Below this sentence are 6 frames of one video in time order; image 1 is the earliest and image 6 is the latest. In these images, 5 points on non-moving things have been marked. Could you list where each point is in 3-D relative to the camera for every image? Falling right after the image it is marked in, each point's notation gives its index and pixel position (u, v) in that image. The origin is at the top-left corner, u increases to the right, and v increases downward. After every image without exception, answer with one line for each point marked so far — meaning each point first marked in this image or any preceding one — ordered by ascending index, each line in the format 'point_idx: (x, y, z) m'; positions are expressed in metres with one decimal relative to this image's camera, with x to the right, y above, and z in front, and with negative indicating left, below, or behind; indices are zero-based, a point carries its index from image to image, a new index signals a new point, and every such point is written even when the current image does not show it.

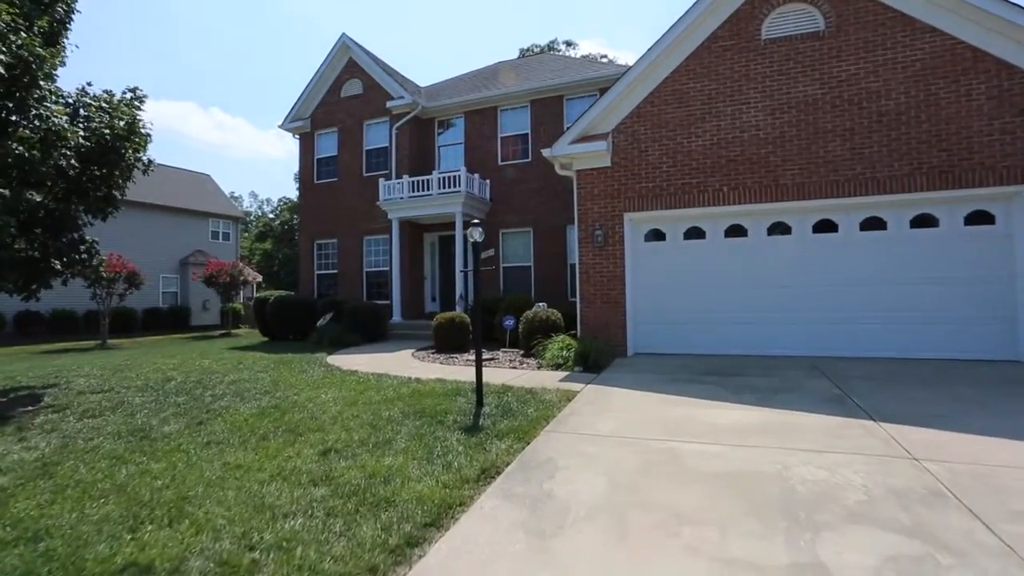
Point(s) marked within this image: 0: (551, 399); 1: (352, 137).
0: (+0.4, -1.2, +5.9) m
1: (-4.8, +4.5, +15.9) m
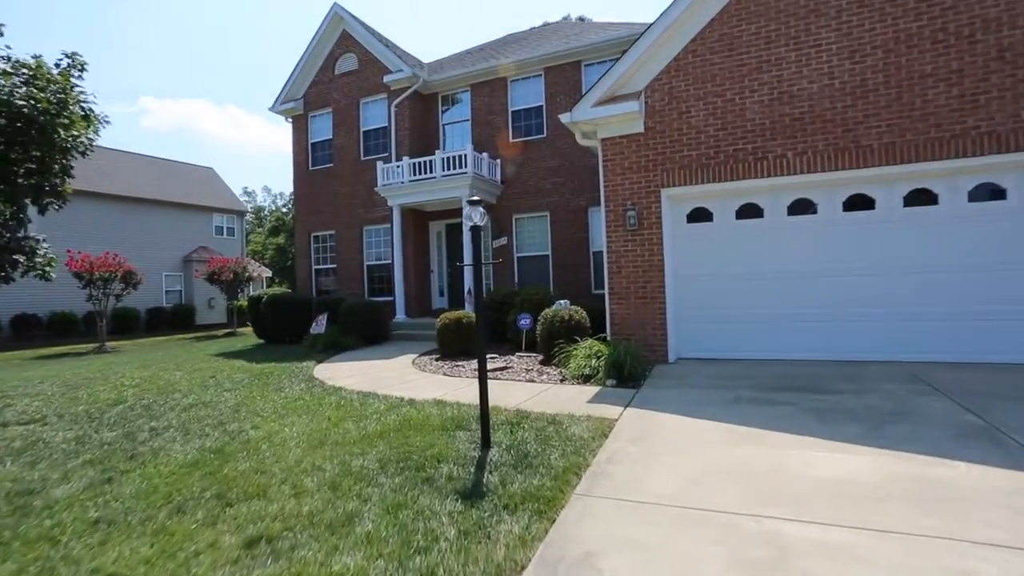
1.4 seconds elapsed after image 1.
0: (+0.6, -1.2, +4.4) m
1: (-4.5, +4.6, +14.4) m
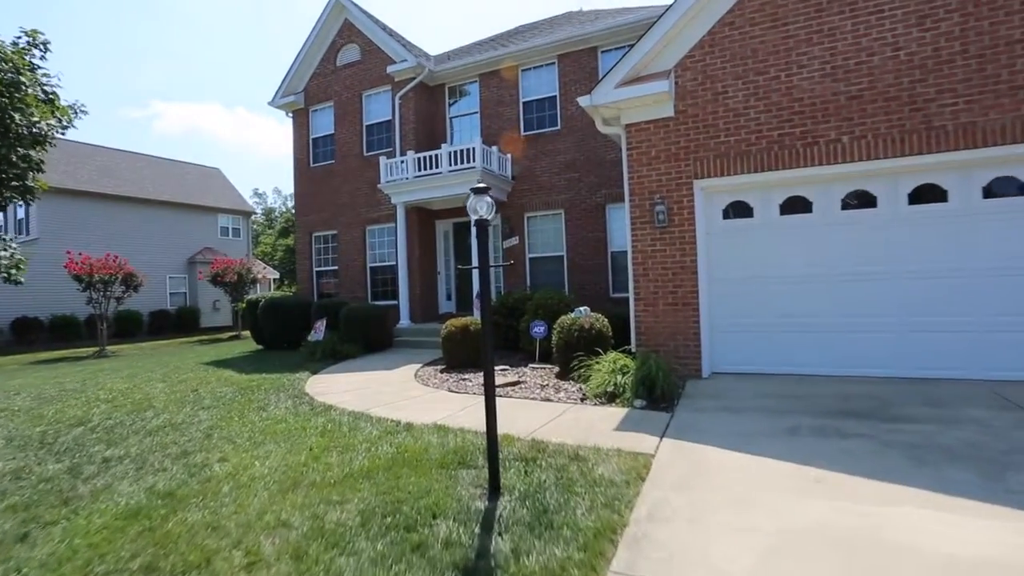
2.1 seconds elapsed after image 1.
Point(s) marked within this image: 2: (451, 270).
0: (+0.7, -1.3, +3.6) m
1: (-4.2, +4.6, +13.7) m
2: (-1.5, +0.4, +13.0) m
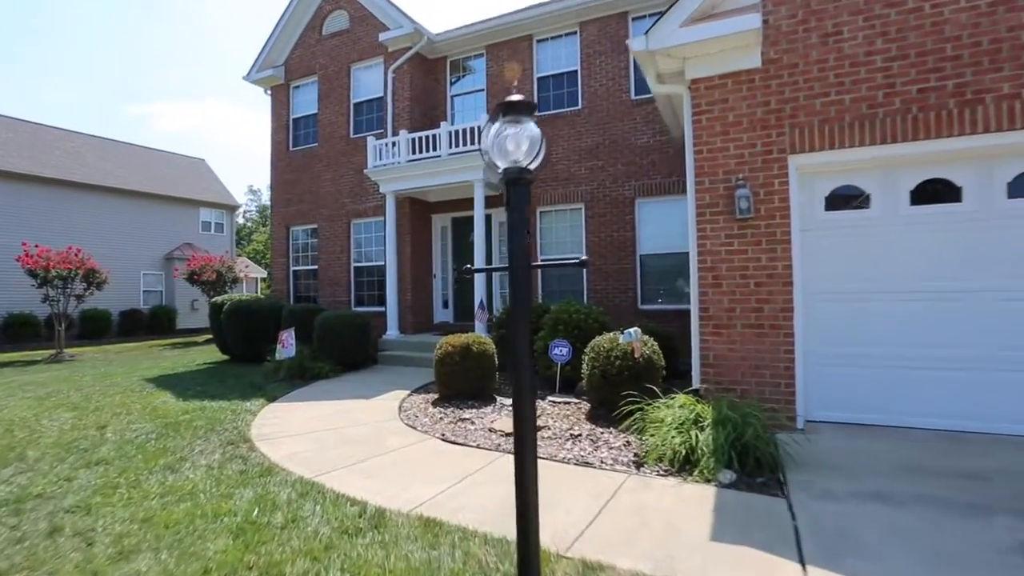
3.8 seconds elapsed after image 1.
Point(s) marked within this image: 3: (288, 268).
0: (+0.9, -1.4, +1.7) m
1: (-4.0, +4.5, +11.9) m
2: (-1.4, +0.3, +11.2) m
3: (-5.3, +0.5, +12.5) m
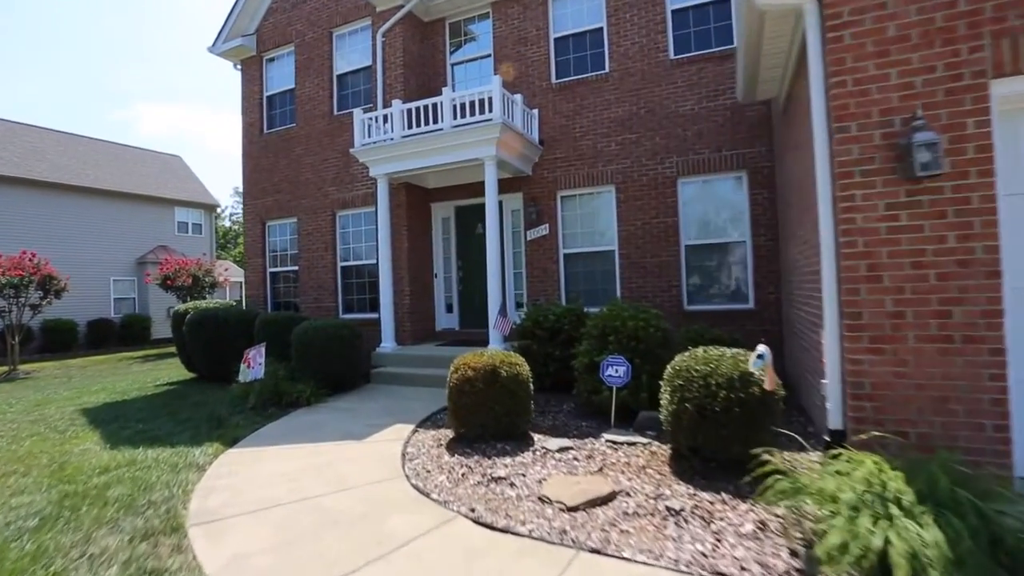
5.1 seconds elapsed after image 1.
0: (+1.3, -1.4, +0.1) m
1: (-3.8, +4.4, +10.2) m
2: (-1.1, +0.3, +9.5) m
3: (-5.0, +0.4, +10.8) m
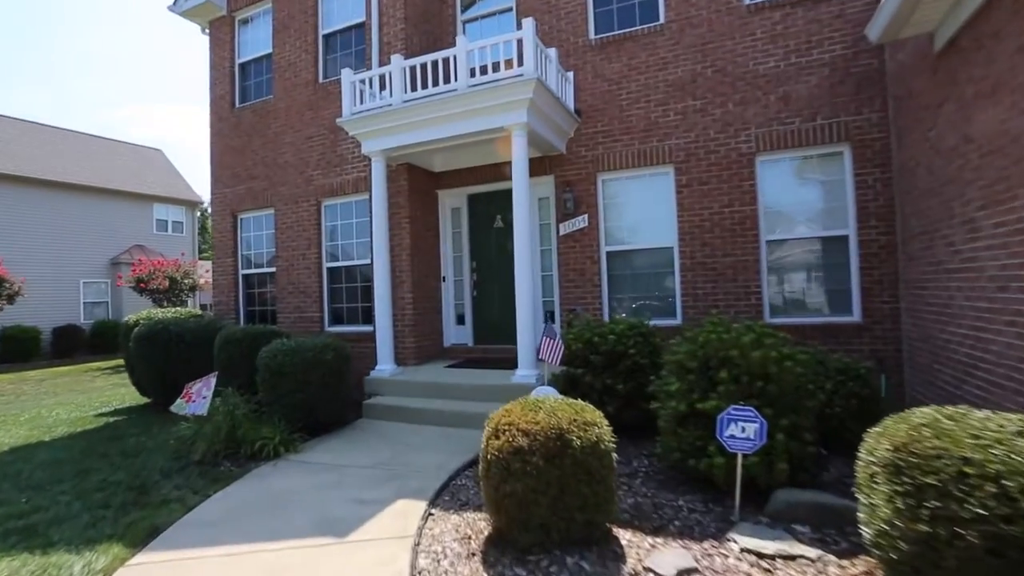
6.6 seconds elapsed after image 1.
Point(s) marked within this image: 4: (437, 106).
0: (+1.8, -1.4, -1.7) m
1: (-3.4, +4.3, +8.4) m
2: (-0.7, +0.2, +7.7) m
3: (-4.7, +0.3, +8.9) m
4: (-0.9, +2.1, +6.2) m
